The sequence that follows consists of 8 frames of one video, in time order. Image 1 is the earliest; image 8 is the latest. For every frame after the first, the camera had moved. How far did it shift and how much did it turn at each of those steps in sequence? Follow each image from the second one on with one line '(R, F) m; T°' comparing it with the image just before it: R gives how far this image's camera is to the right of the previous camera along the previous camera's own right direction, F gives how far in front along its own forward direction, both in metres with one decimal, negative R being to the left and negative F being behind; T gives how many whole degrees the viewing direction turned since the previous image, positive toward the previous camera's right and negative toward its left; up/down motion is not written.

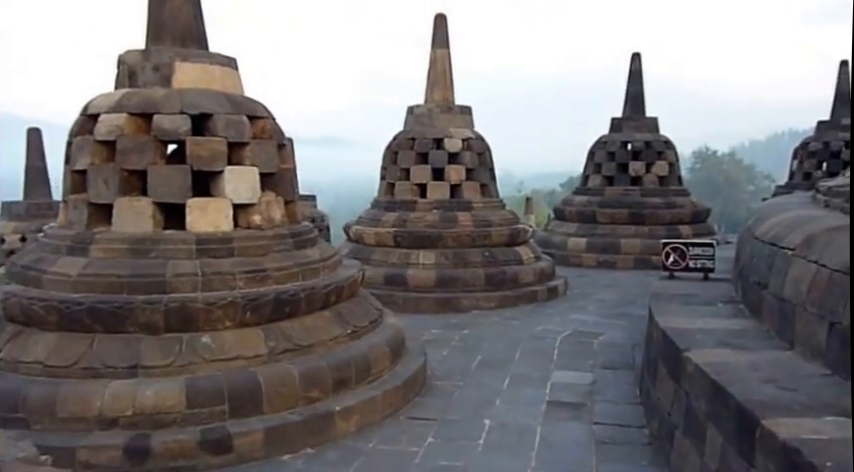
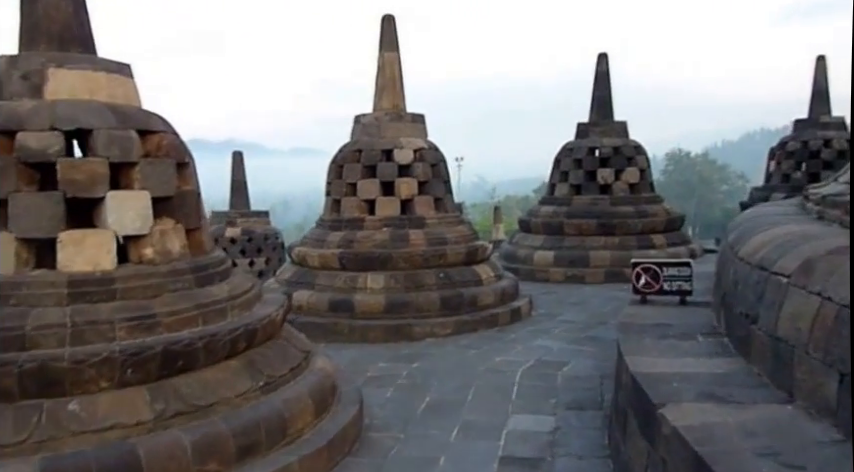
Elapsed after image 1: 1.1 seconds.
(+0.2, +0.6) m; +2°
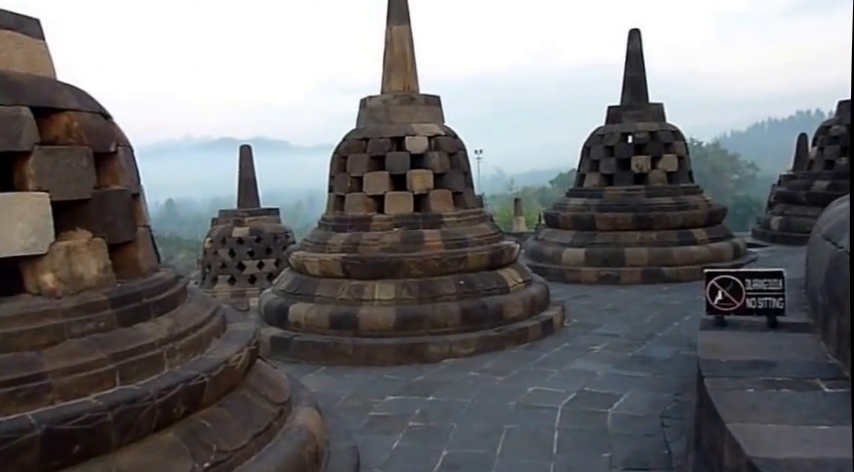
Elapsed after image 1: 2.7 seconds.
(0.0, +1.0) m; -1°
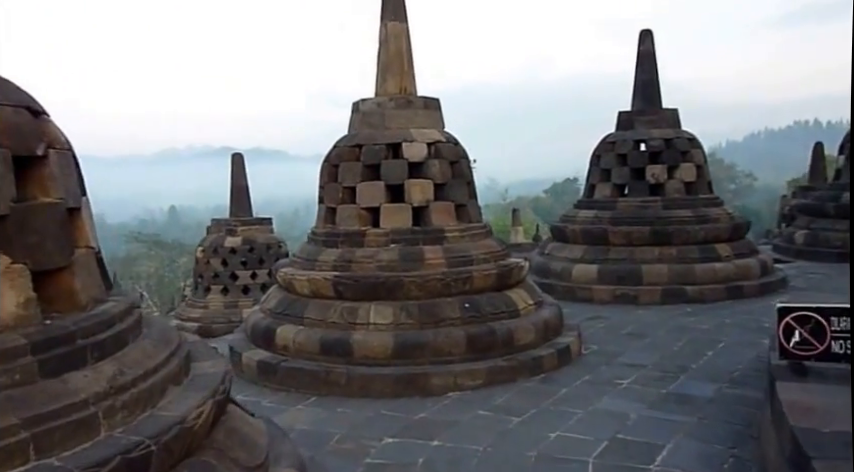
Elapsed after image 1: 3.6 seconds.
(0.0, +0.6) m; 0°
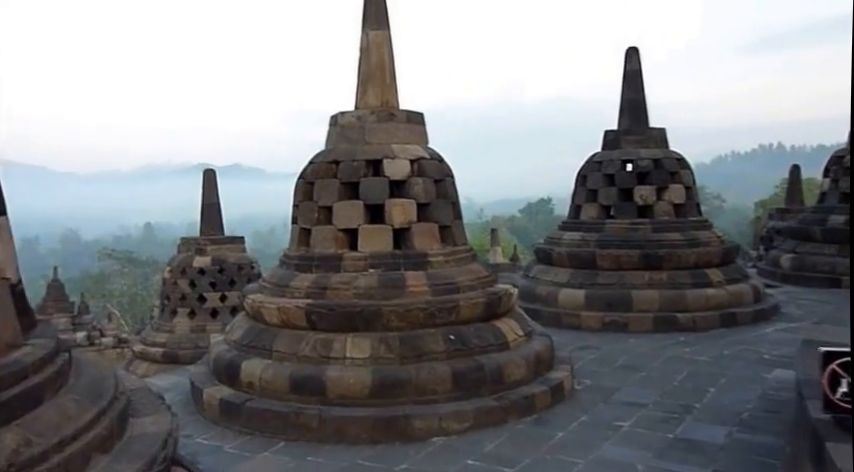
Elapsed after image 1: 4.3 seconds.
(-0.1, +0.5) m; +2°
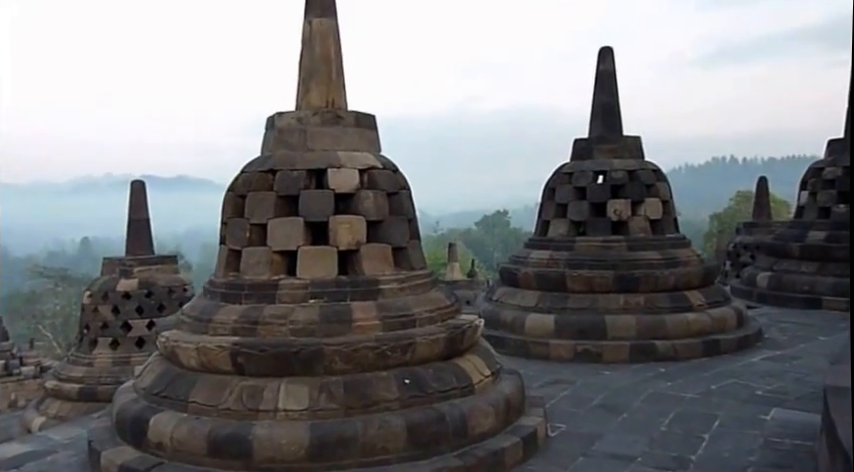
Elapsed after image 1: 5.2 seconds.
(0.0, +0.8) m; +3°
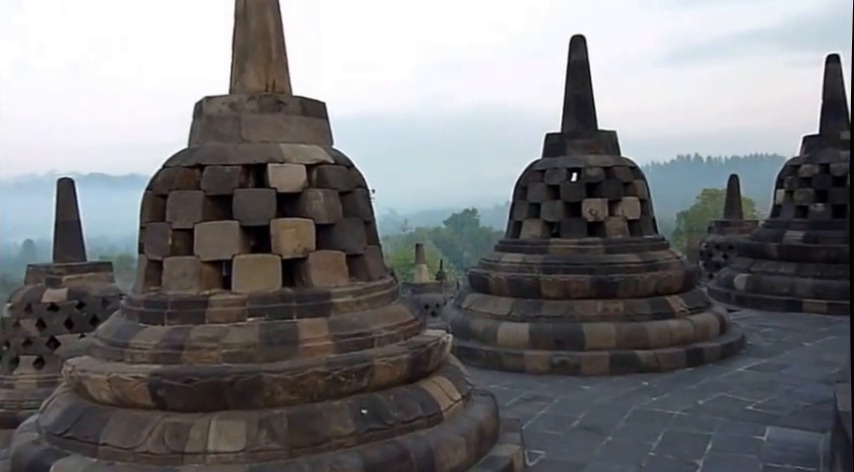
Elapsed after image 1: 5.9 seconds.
(0.0, +0.6) m; +3°
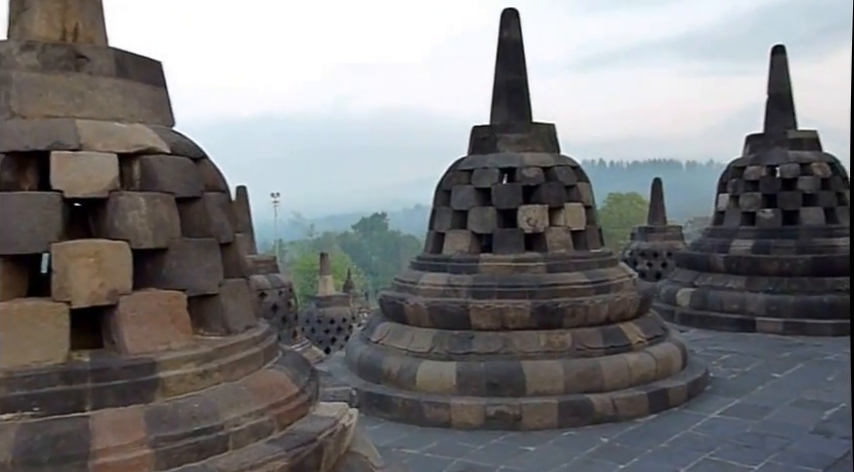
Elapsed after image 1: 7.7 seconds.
(+0.1, +1.4) m; +6°
